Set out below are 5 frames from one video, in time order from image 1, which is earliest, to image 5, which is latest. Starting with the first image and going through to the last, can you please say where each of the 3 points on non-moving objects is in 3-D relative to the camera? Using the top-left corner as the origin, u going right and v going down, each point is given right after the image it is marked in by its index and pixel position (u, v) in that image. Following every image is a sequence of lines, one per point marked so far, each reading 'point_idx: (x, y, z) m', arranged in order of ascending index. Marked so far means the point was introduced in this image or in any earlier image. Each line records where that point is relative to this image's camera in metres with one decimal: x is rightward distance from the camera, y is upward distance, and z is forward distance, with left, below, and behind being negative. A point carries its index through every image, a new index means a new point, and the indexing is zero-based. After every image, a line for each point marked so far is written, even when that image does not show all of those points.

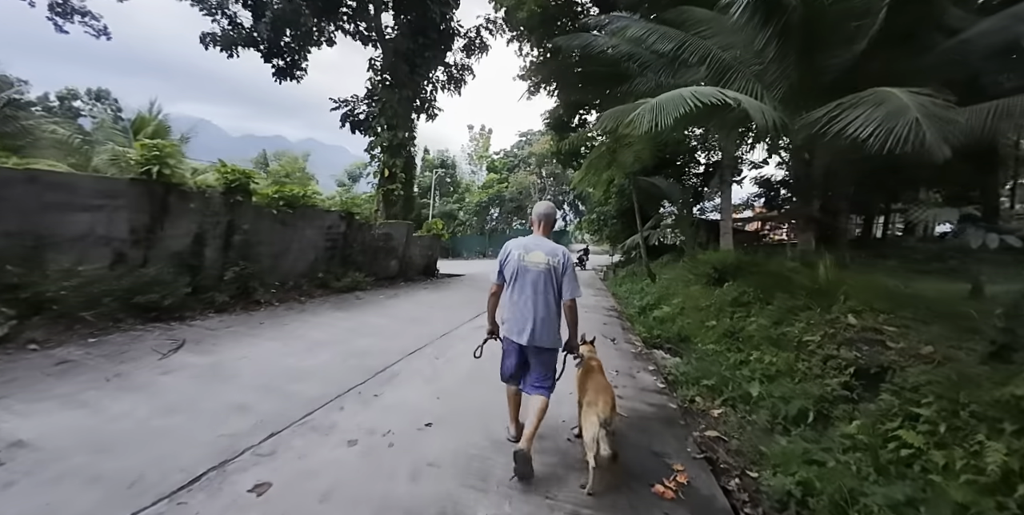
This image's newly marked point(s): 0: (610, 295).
0: (+3.1, -1.2, +12.4) m
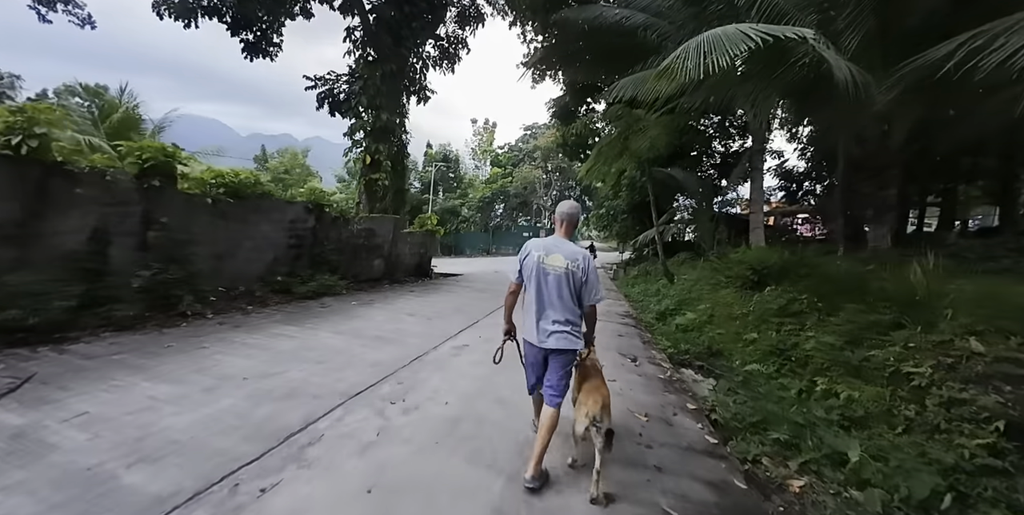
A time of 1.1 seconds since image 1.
0: (+3.1, -1.1, +11.2) m
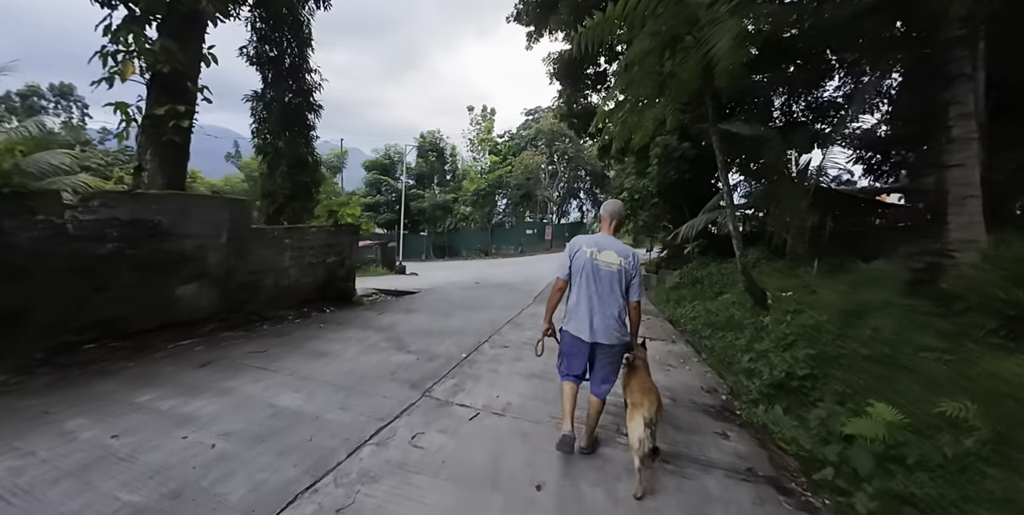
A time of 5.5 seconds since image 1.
0: (+2.7, -1.2, +6.9) m
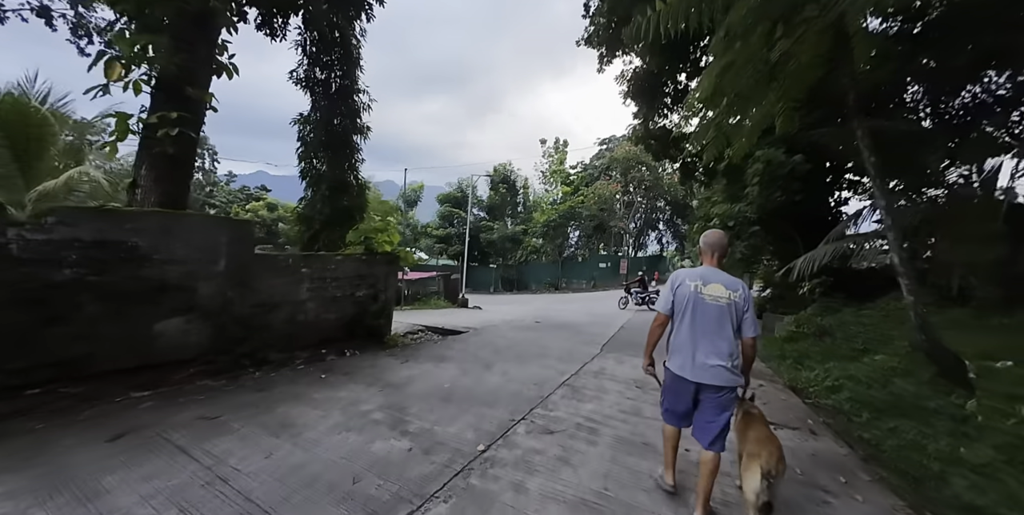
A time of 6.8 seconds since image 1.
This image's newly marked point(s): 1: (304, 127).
0: (+3.5, -1.7, +5.1) m
1: (-3.1, +1.9, +5.9) m
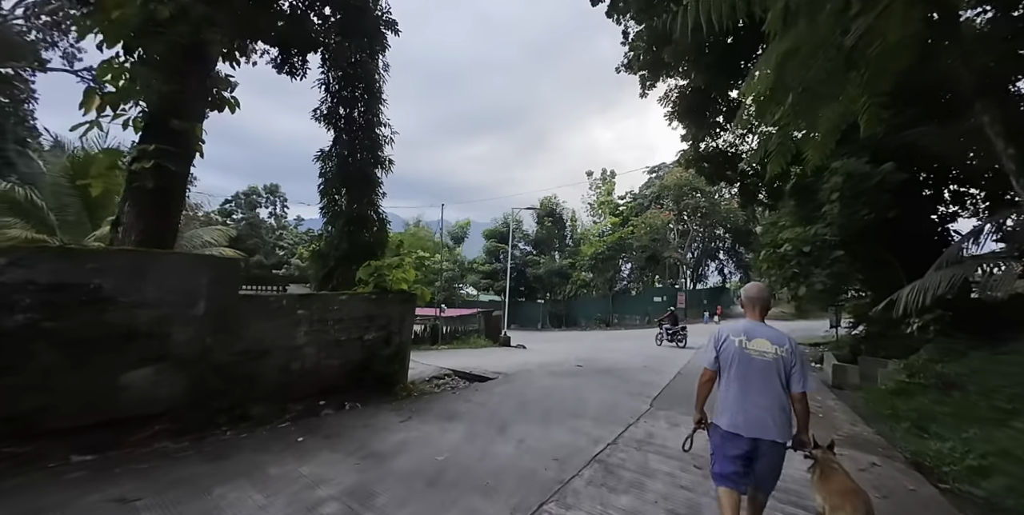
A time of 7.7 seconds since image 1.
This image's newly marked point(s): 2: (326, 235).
0: (+3.8, -2.0, +3.8) m
1: (-2.7, +1.4, +5.8) m
2: (-2.7, +0.4, +5.7) m
